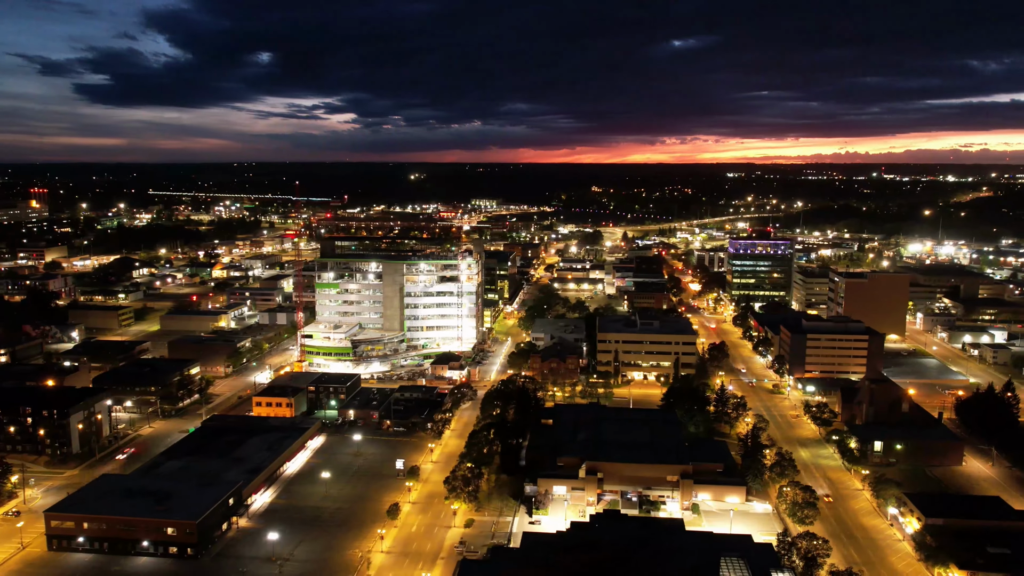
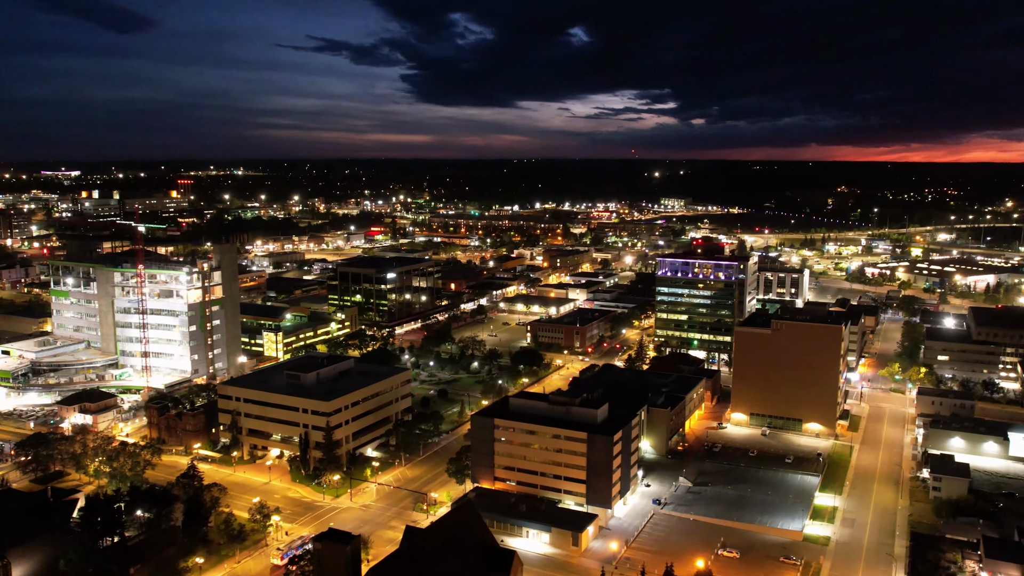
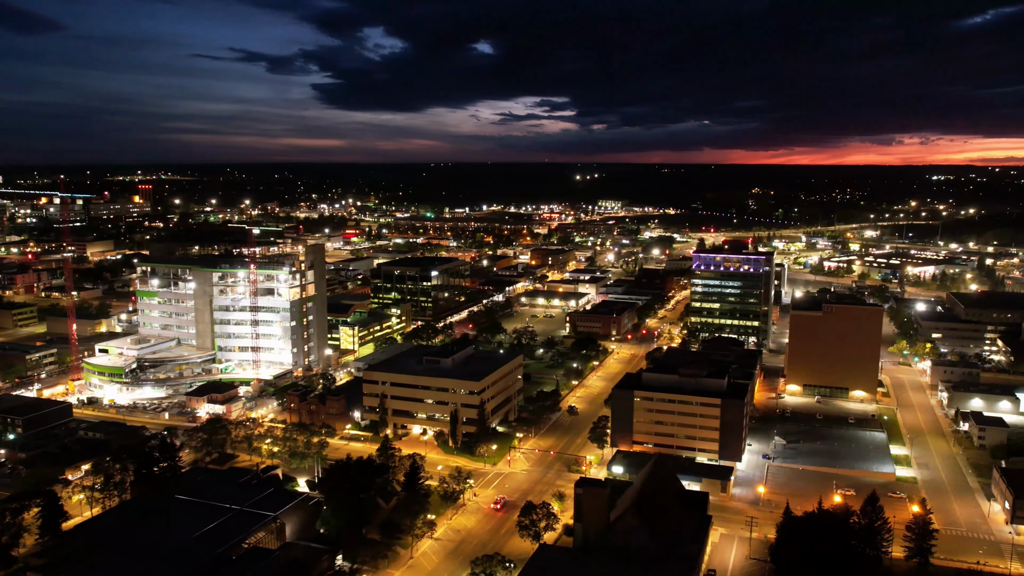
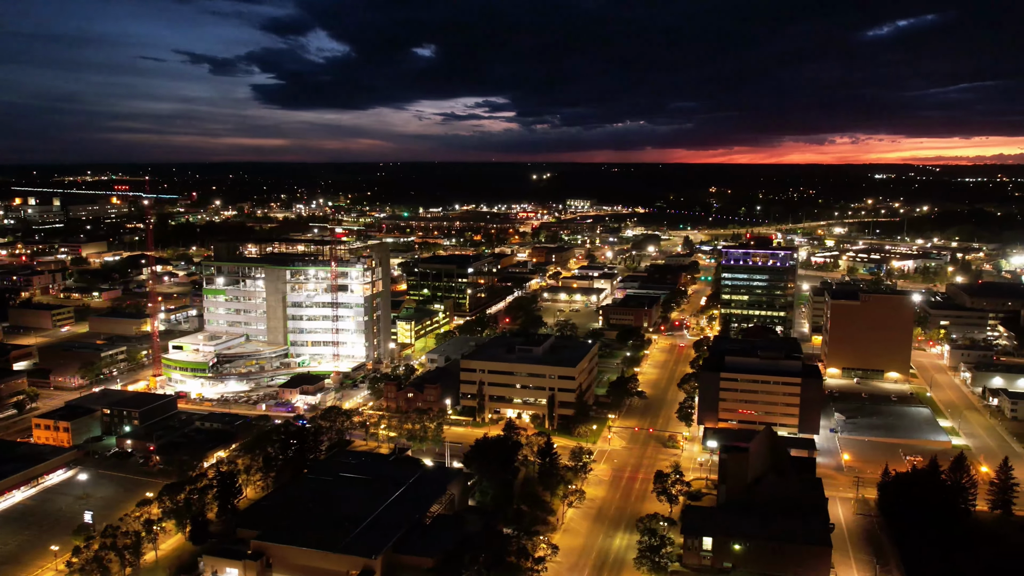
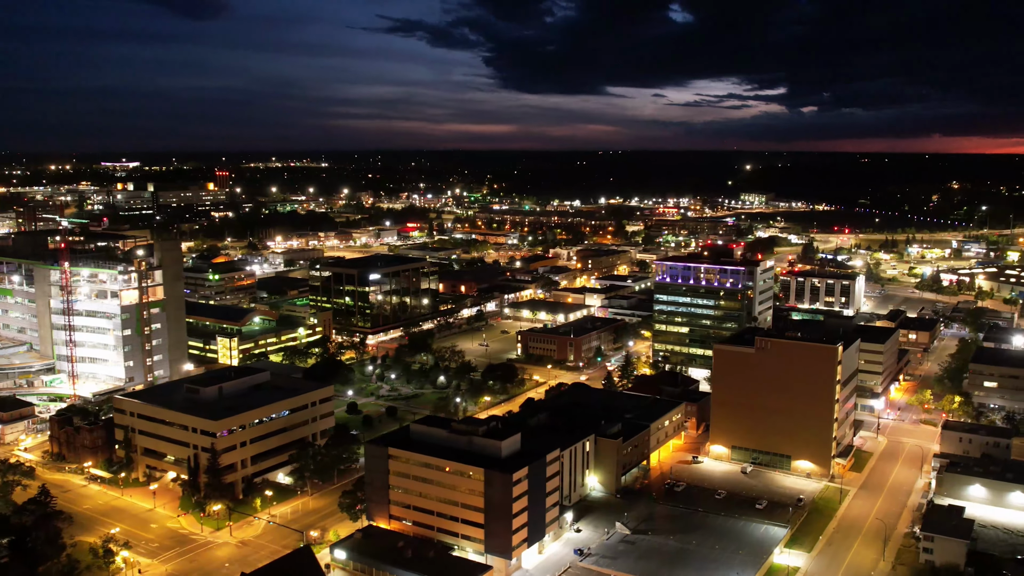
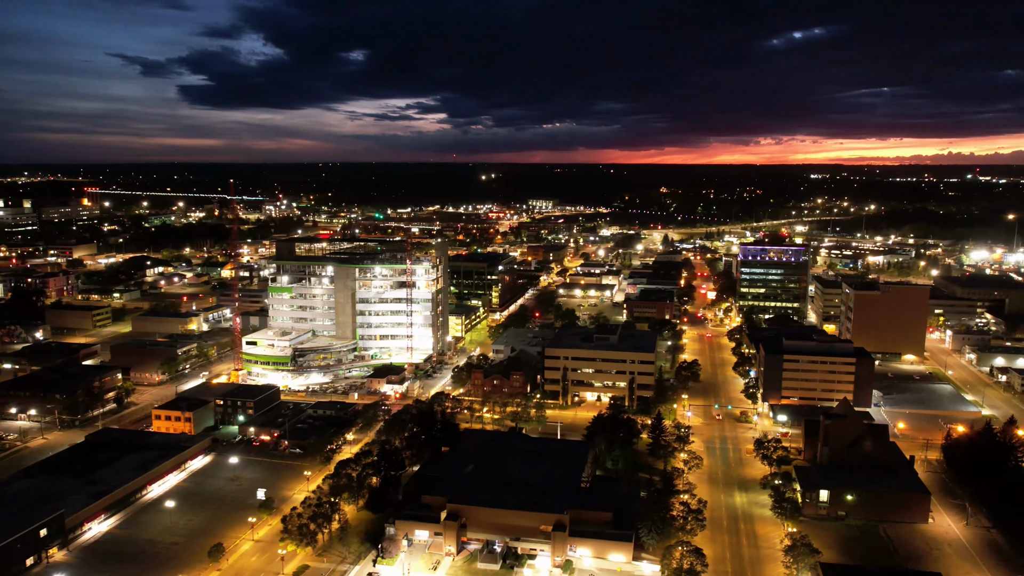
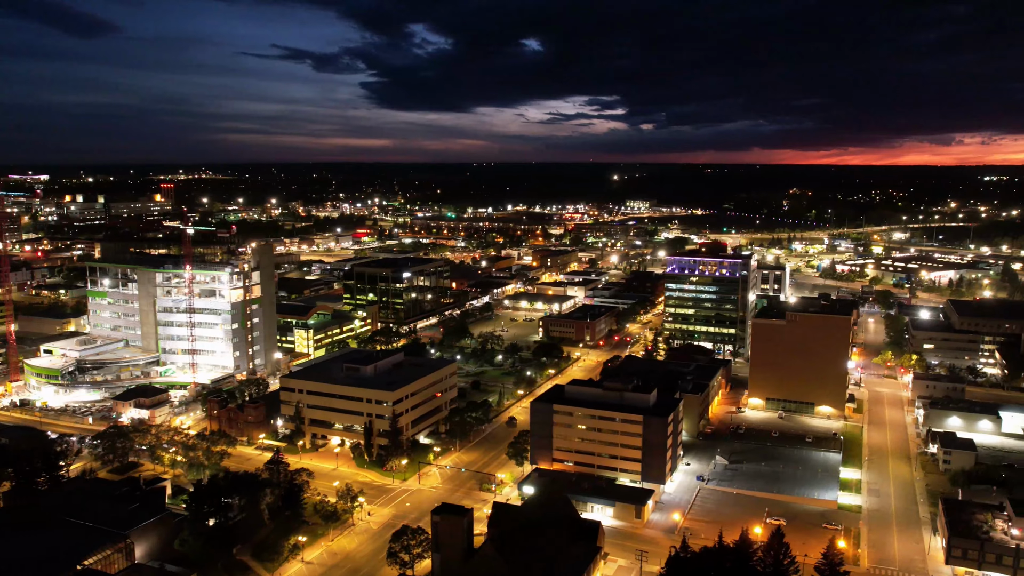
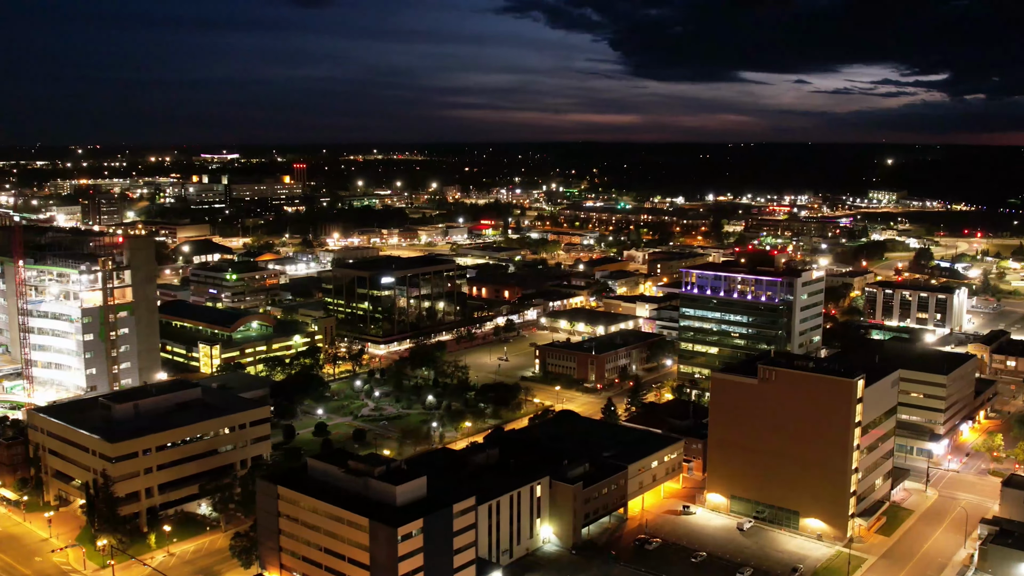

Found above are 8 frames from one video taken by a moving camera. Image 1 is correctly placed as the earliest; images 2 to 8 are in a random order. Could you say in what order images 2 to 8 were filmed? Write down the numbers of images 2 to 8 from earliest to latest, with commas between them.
6, 4, 3, 7, 2, 5, 8
